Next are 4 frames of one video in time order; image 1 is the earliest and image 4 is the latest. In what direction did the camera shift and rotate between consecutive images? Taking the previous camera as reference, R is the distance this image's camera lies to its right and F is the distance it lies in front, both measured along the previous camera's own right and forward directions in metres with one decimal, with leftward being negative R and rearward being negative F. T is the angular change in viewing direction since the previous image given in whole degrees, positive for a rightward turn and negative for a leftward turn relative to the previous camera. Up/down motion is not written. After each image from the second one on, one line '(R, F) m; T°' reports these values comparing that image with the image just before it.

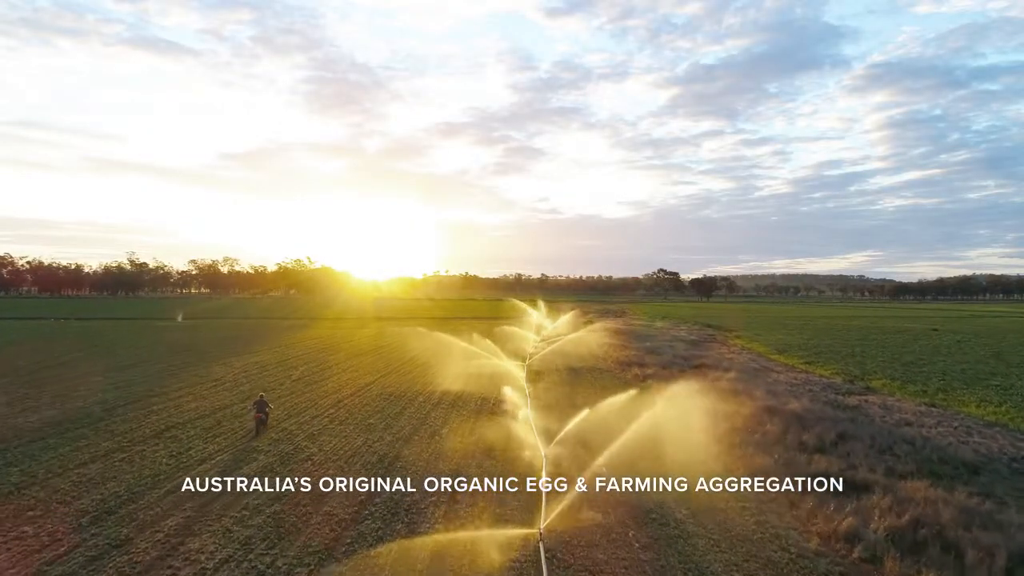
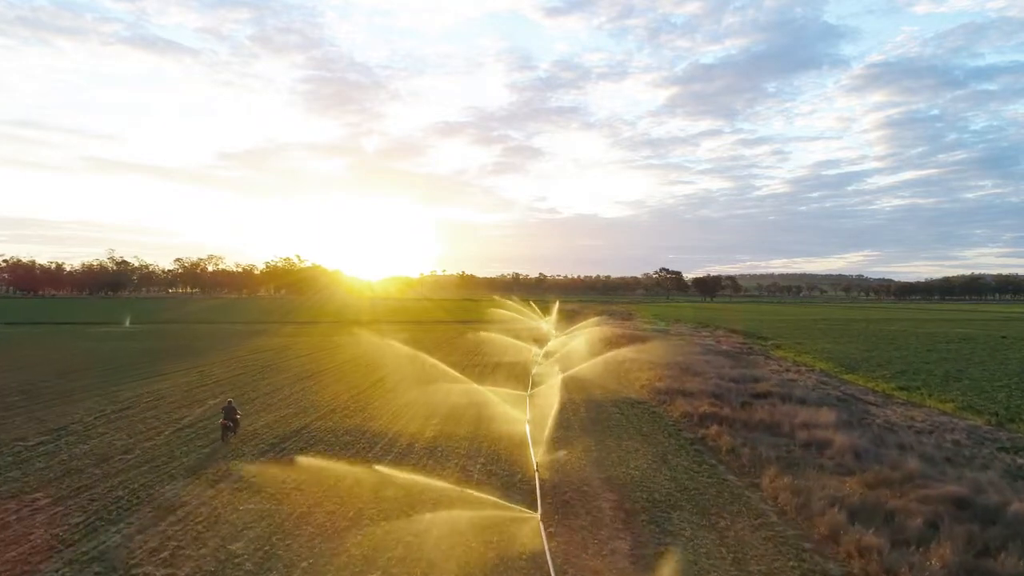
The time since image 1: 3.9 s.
(0.0, +9.2) m; 0°
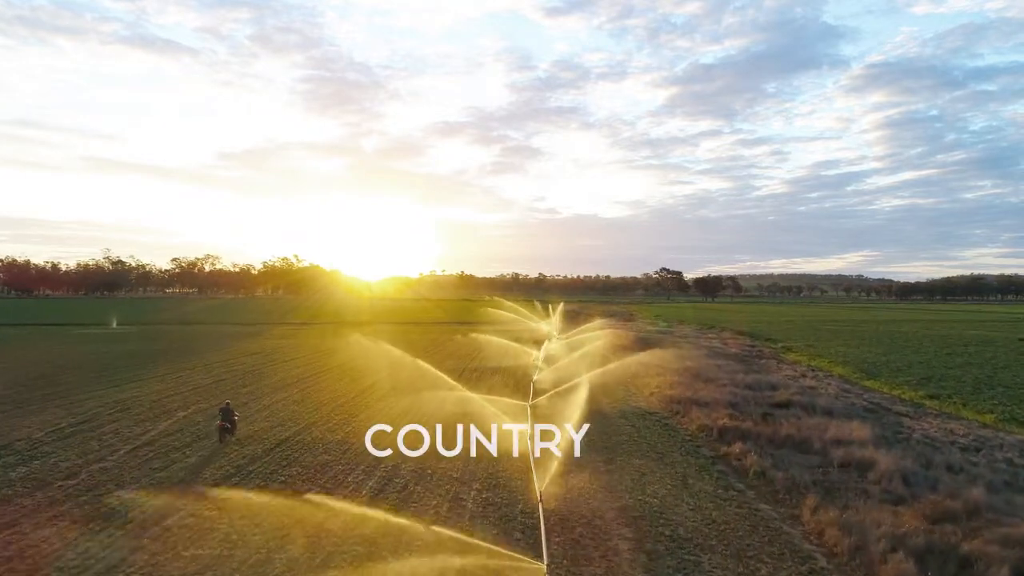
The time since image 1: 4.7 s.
(0.0, +2.0) m; 0°
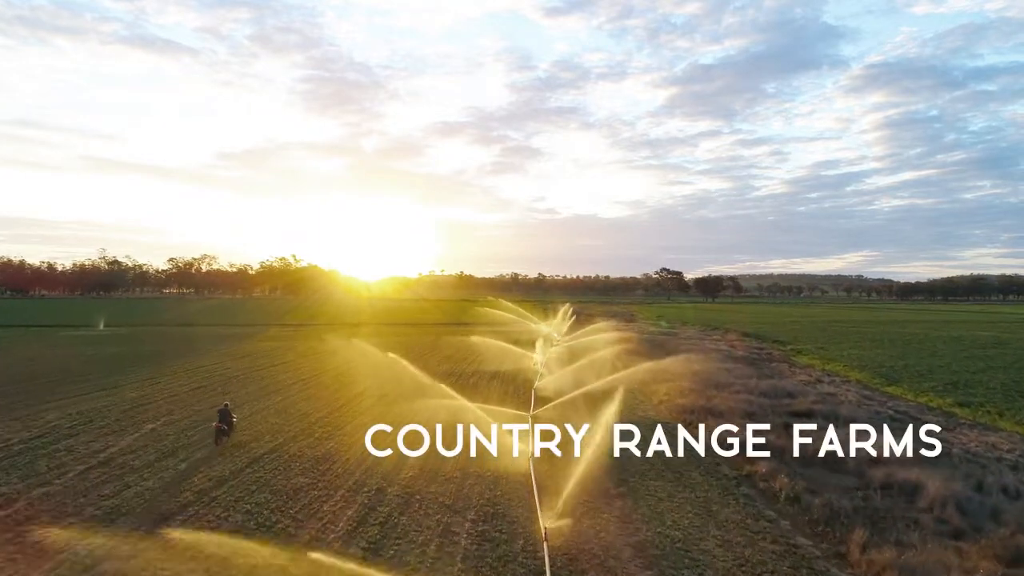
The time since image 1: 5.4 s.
(0.0, +1.8) m; 0°
